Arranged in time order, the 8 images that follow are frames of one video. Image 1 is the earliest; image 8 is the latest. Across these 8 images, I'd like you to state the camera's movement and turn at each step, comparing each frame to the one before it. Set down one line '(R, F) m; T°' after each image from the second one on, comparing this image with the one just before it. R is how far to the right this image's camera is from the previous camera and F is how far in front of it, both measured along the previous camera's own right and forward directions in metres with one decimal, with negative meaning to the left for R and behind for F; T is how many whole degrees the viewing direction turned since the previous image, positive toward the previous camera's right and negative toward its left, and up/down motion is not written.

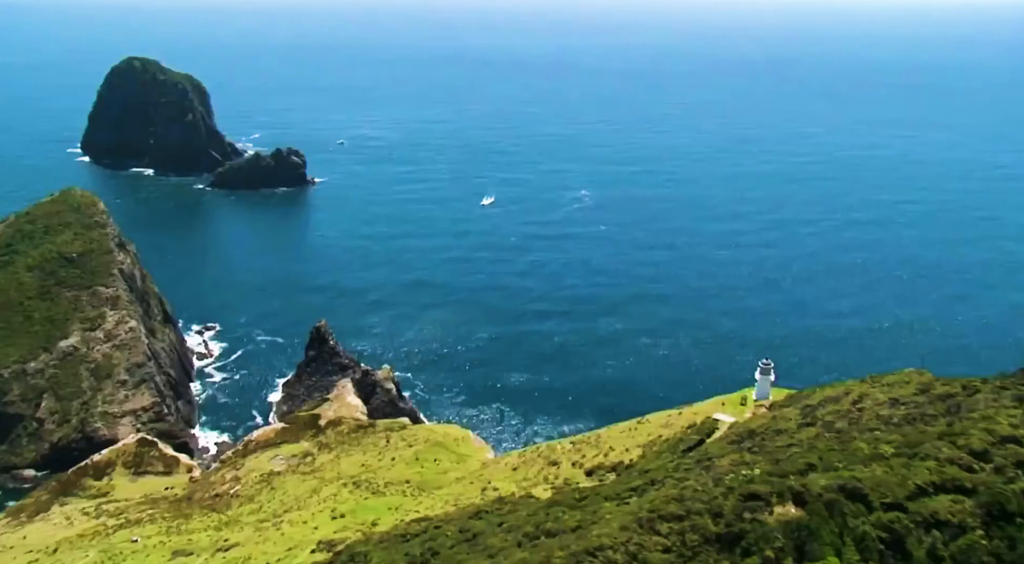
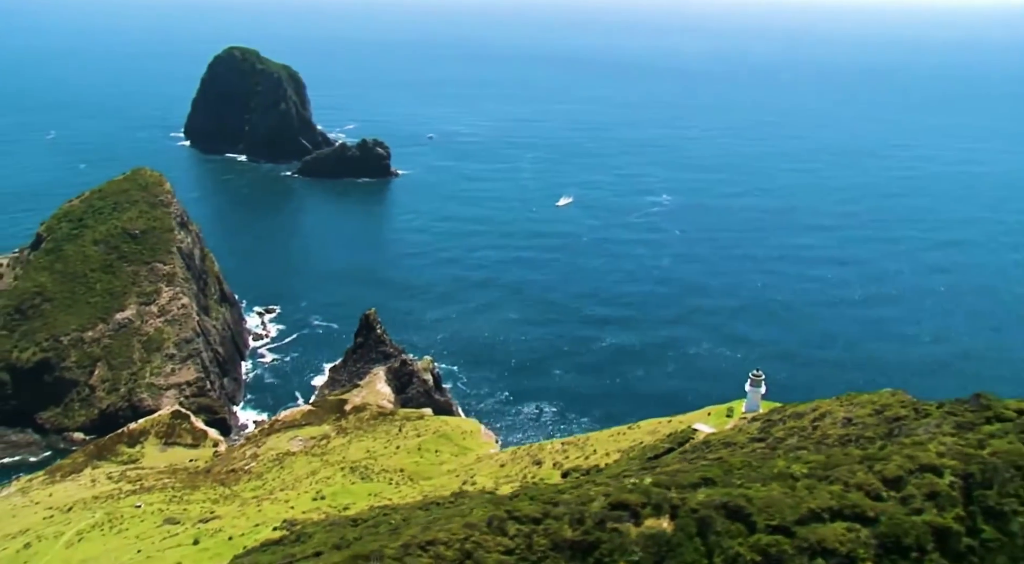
(+6.9, +0.9) m; -7°
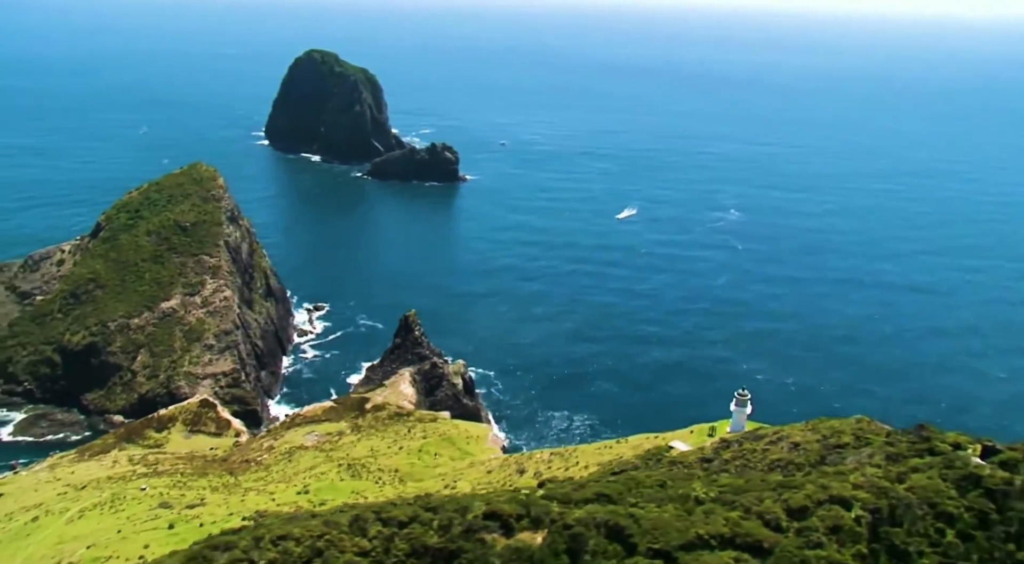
(+5.9, +0.9) m; -6°
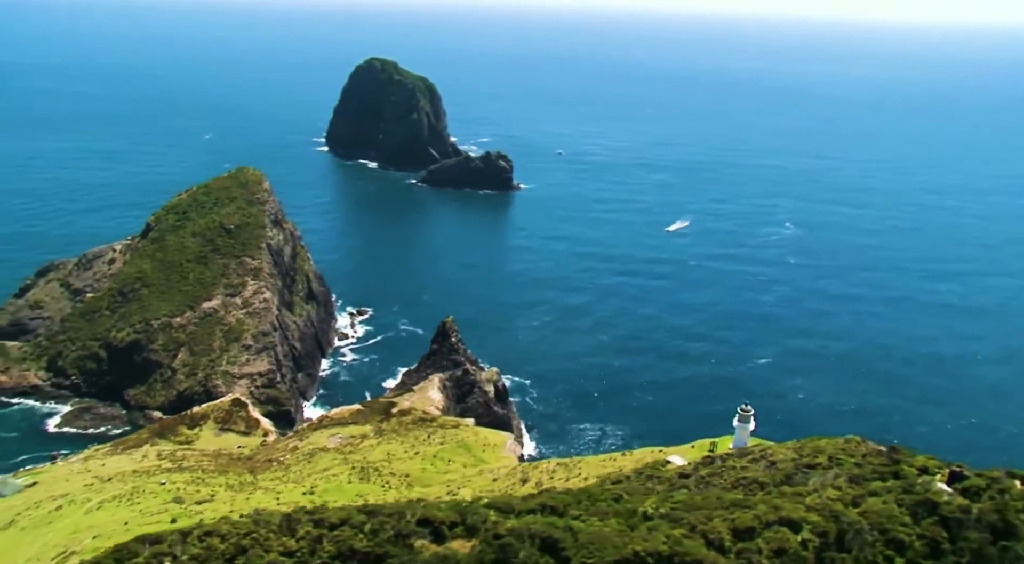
(+3.6, +0.5) m; -5°
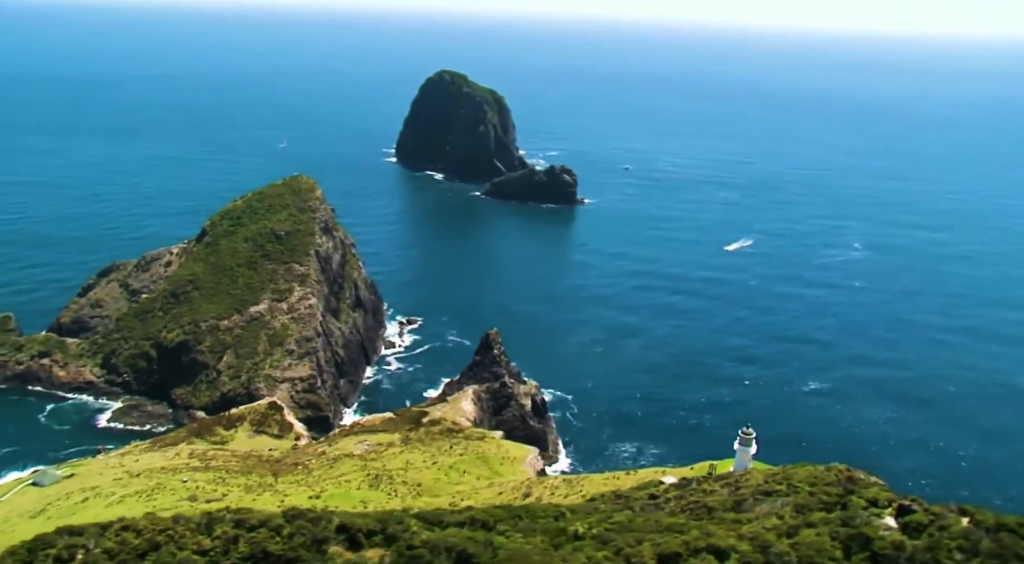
(+4.2, +0.7) m; -5°
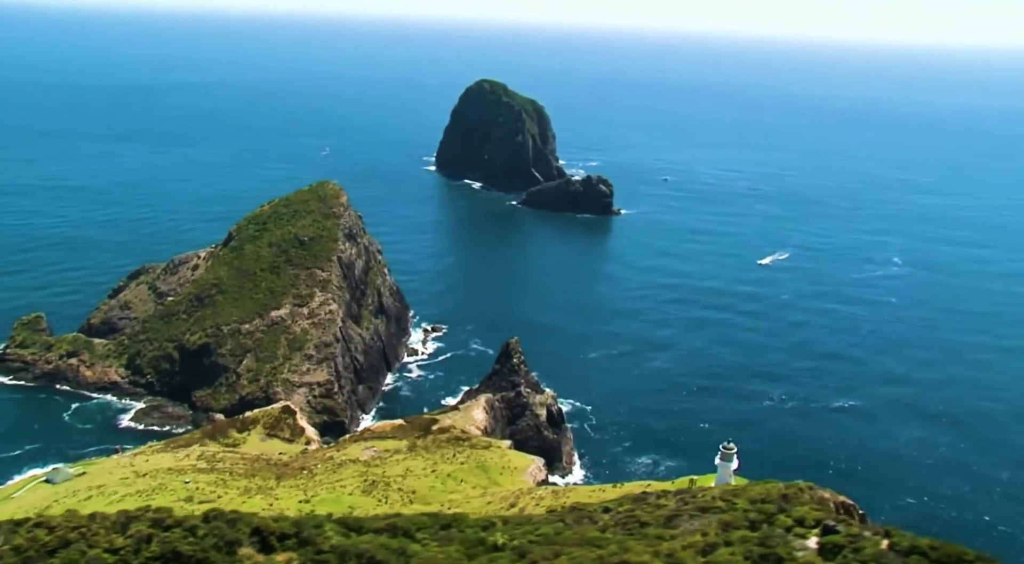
(+3.6, +0.6) m; -4°
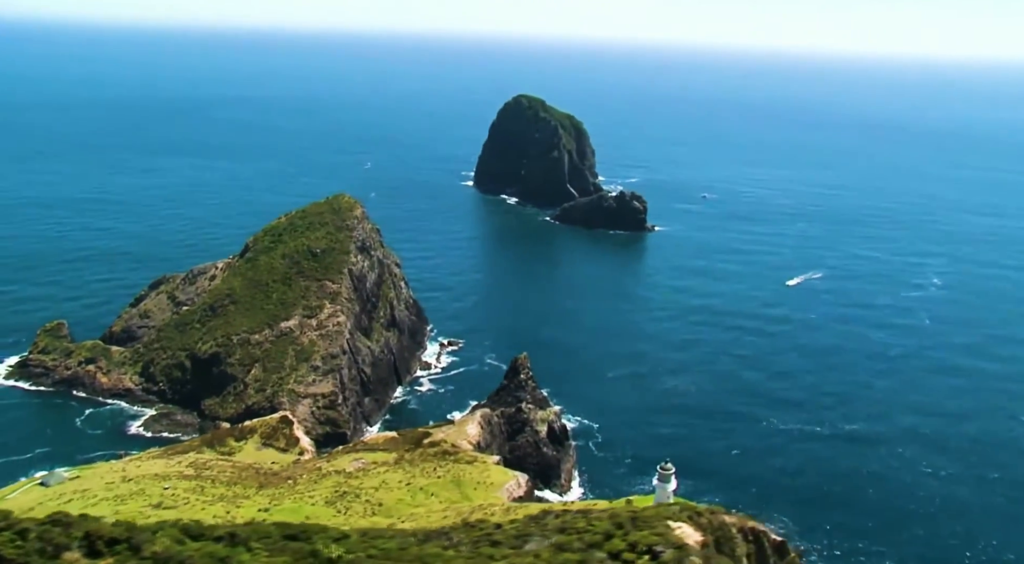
(+6.0, +1.1) m; -4°
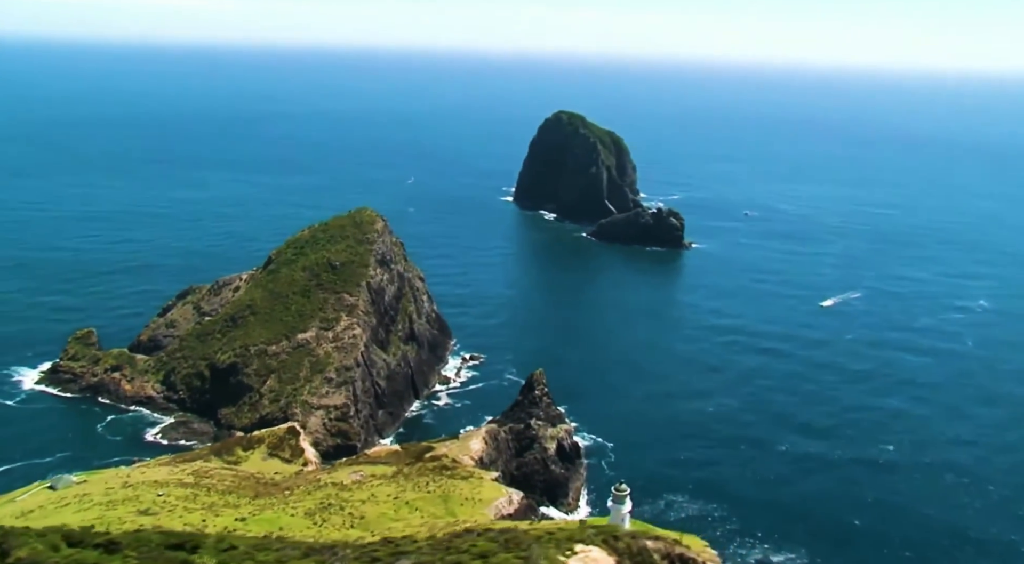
(+4.8, +0.9) m; -4°
